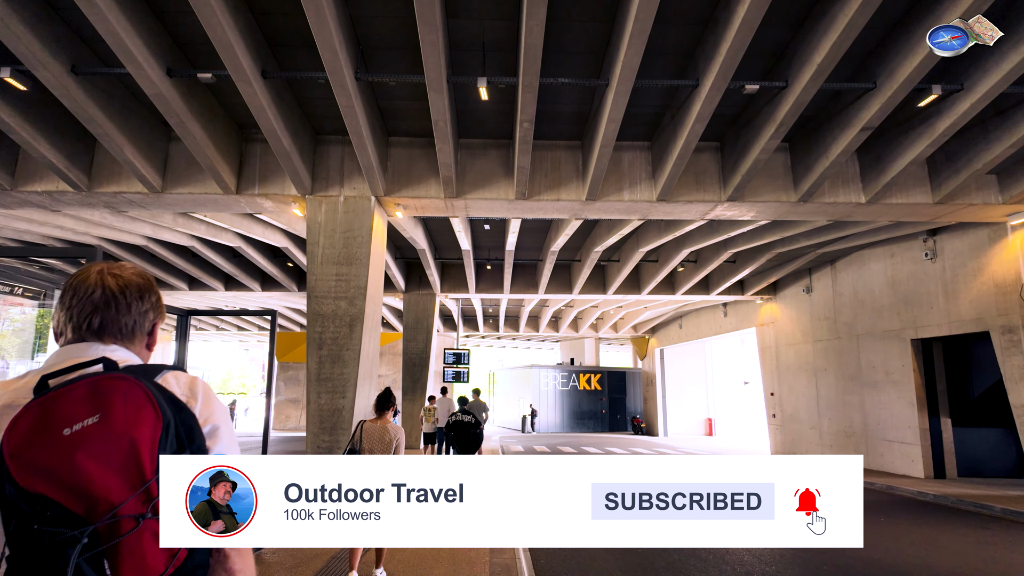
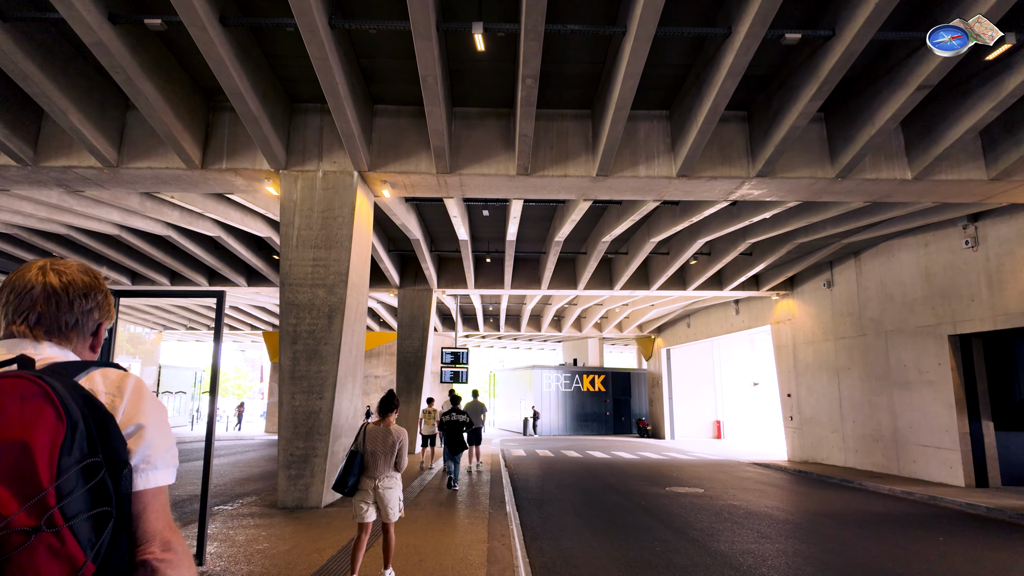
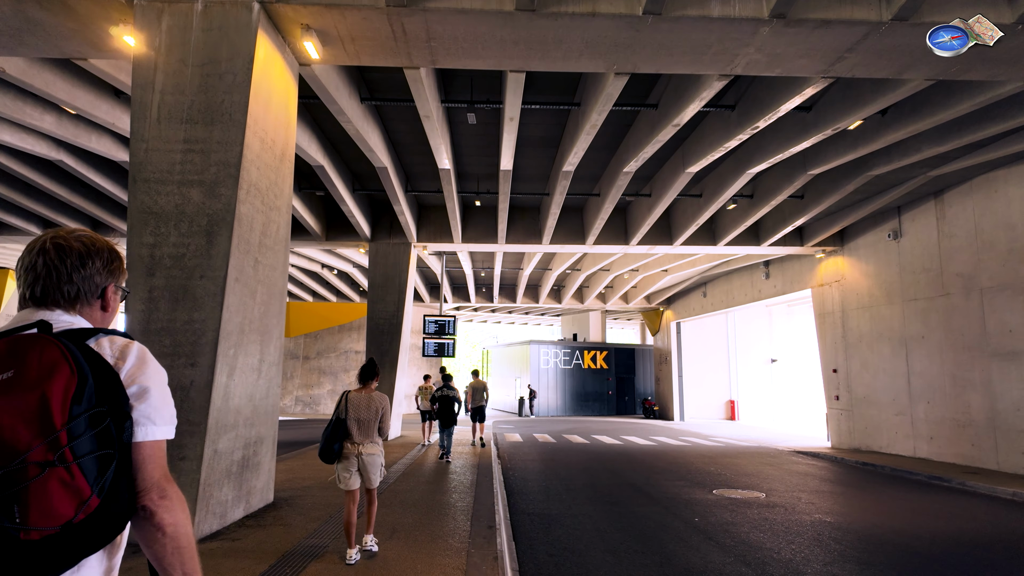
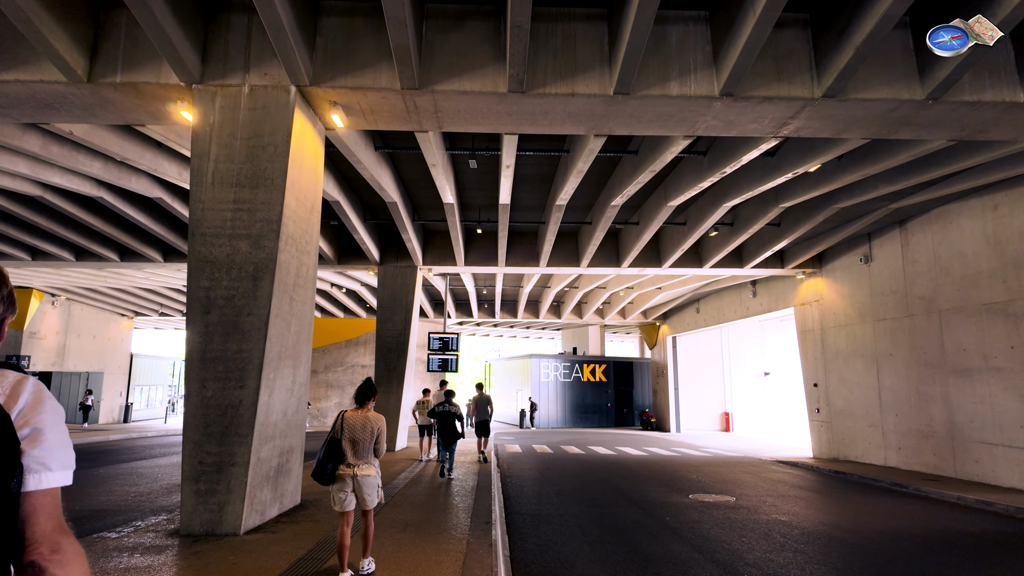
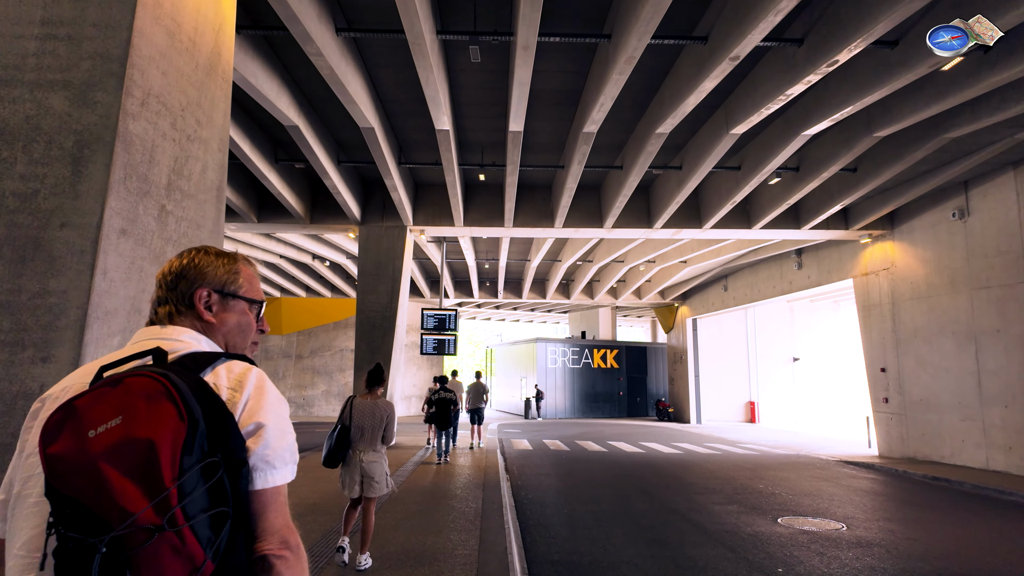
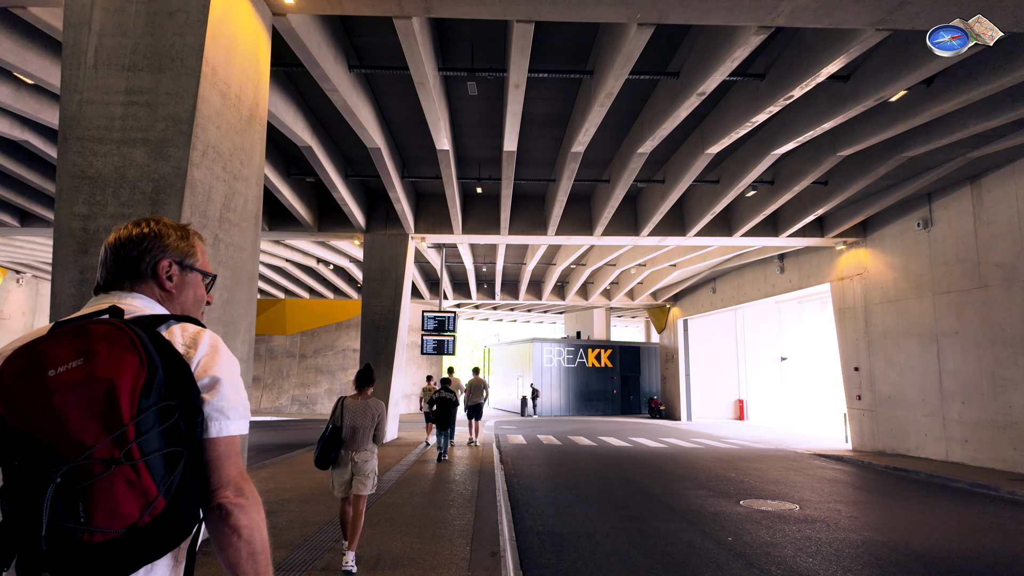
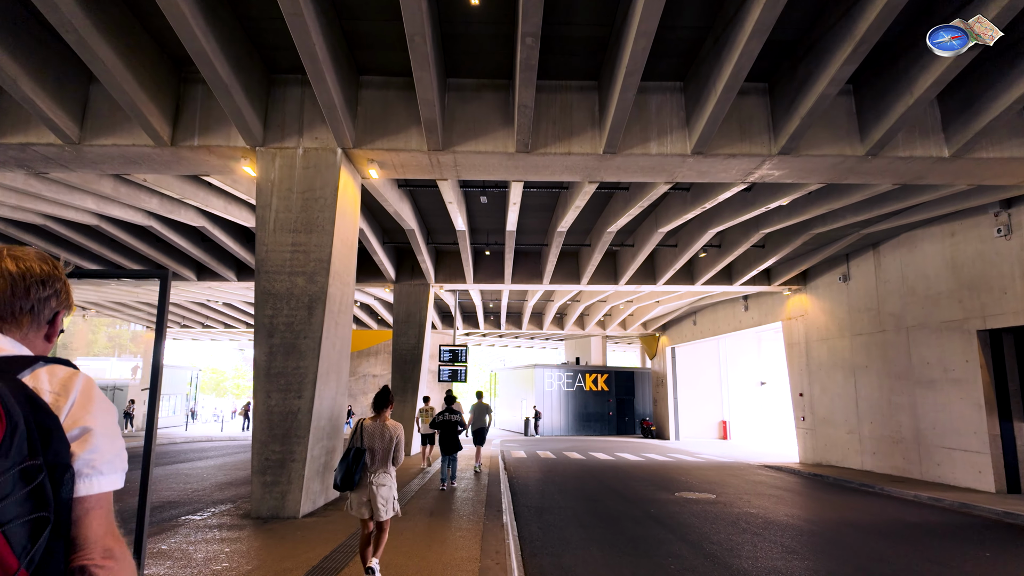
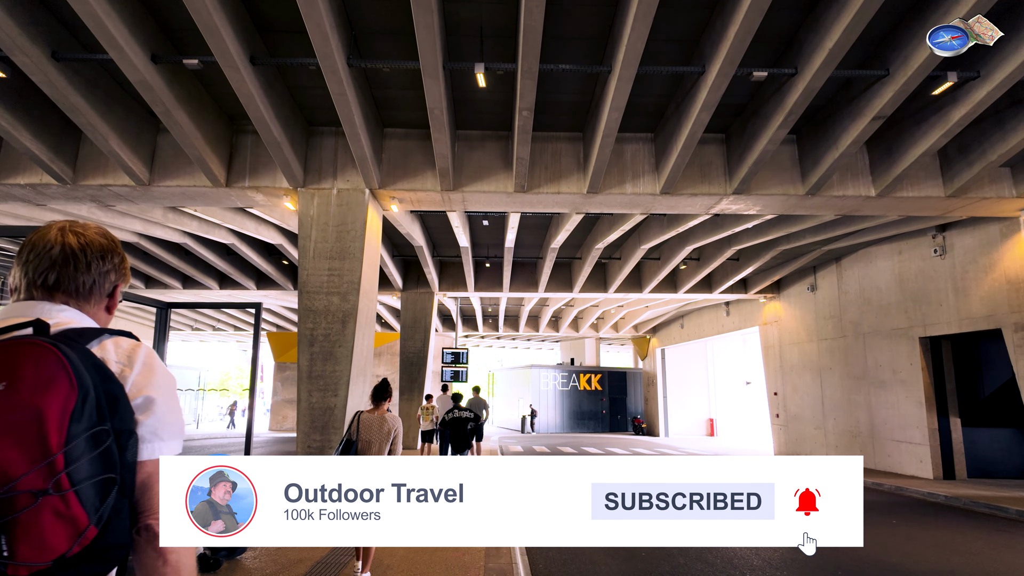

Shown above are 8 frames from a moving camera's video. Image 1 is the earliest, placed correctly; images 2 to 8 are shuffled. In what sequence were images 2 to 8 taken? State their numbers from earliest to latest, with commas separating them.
8, 2, 7, 4, 3, 6, 5
